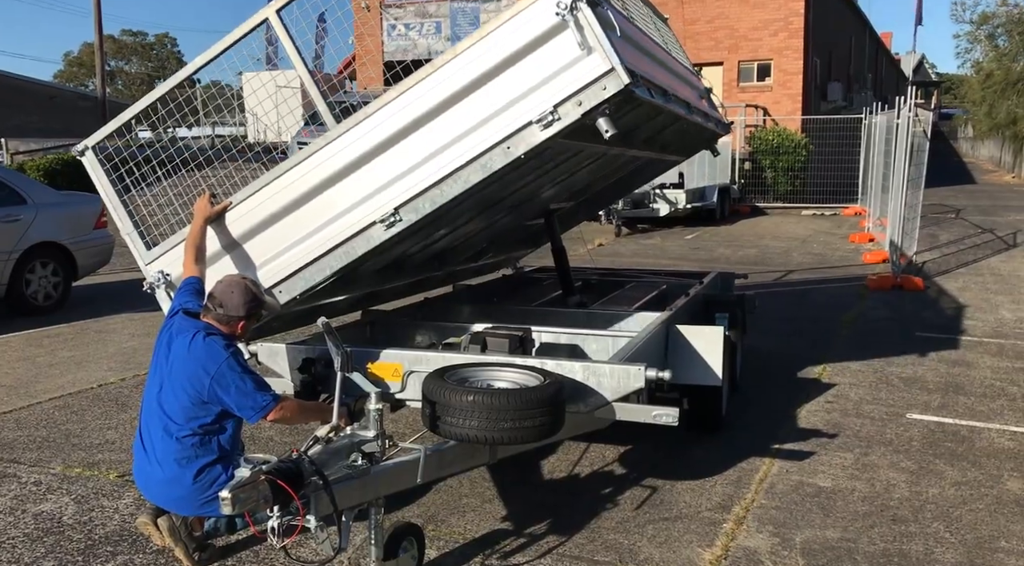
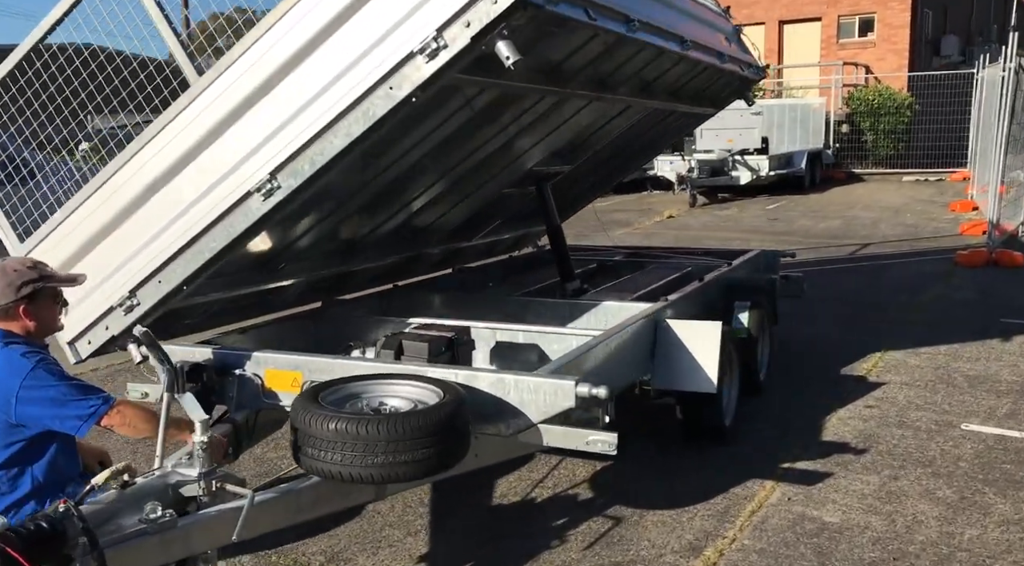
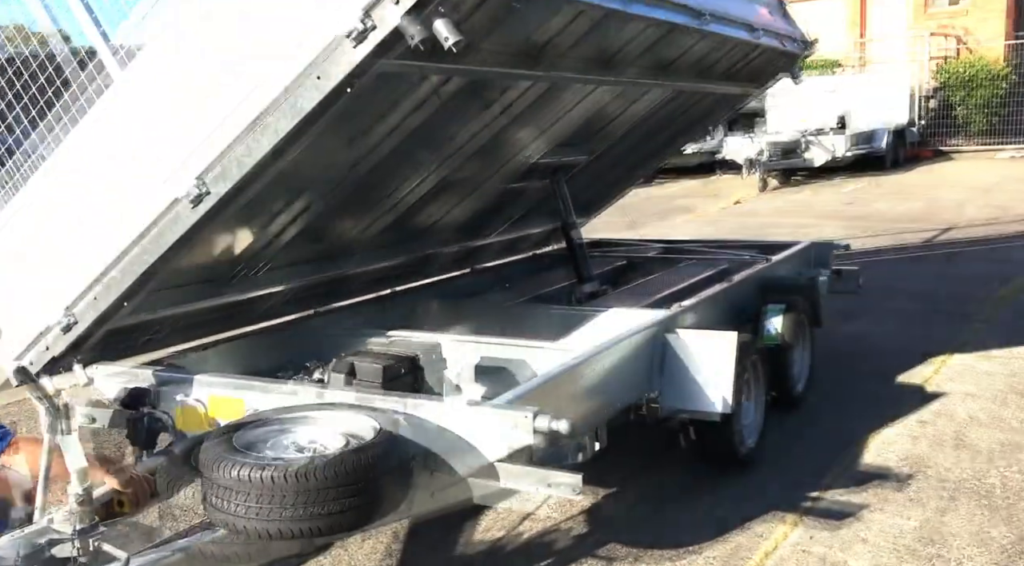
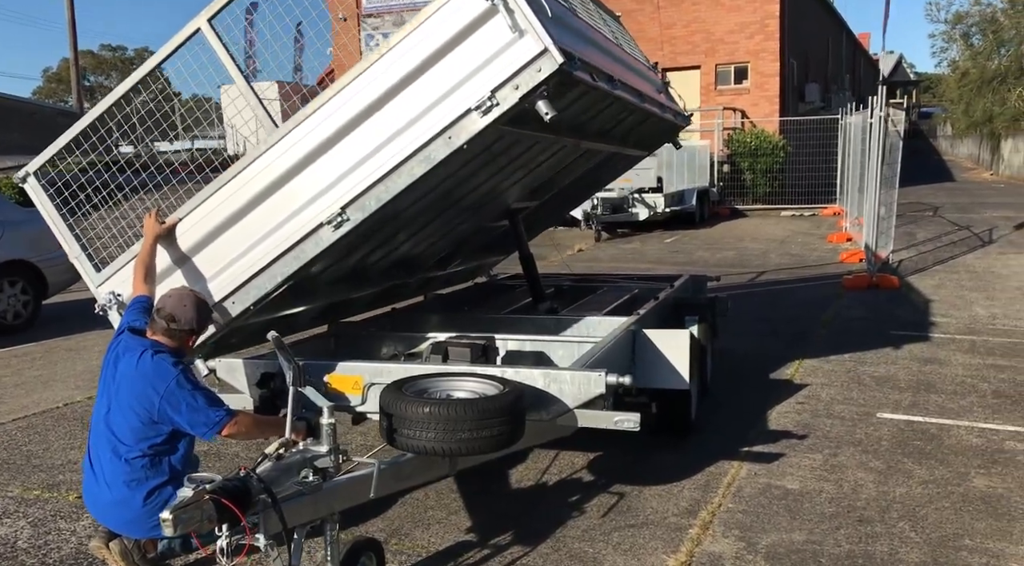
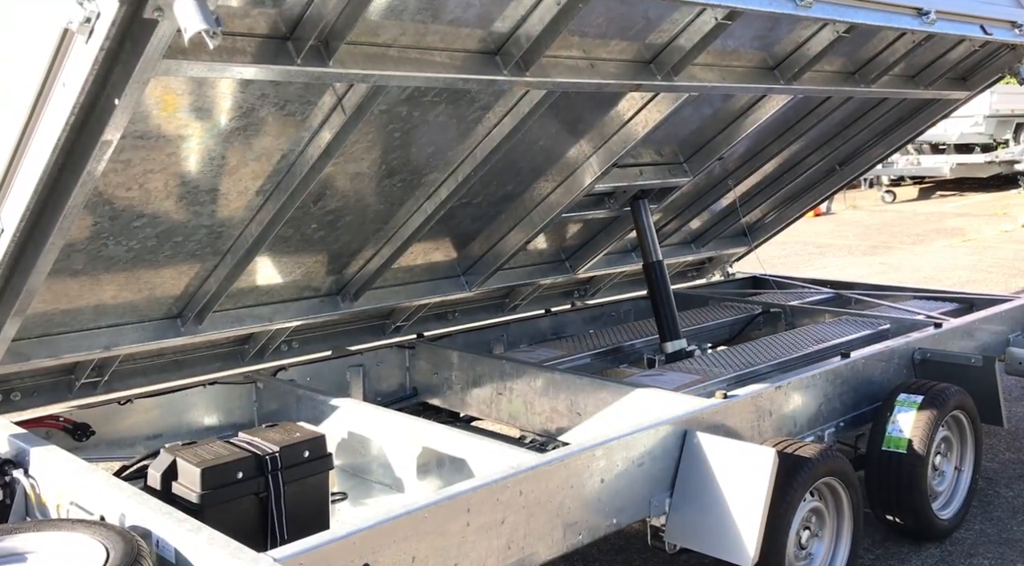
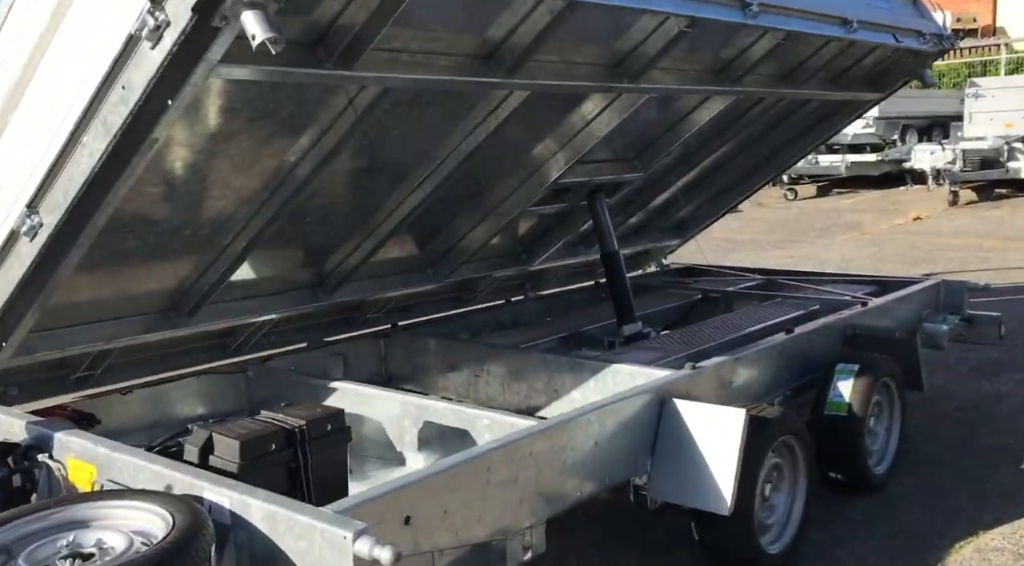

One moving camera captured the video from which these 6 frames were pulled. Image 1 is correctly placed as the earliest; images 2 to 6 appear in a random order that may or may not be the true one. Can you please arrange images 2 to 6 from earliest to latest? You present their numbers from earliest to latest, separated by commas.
4, 2, 3, 6, 5
